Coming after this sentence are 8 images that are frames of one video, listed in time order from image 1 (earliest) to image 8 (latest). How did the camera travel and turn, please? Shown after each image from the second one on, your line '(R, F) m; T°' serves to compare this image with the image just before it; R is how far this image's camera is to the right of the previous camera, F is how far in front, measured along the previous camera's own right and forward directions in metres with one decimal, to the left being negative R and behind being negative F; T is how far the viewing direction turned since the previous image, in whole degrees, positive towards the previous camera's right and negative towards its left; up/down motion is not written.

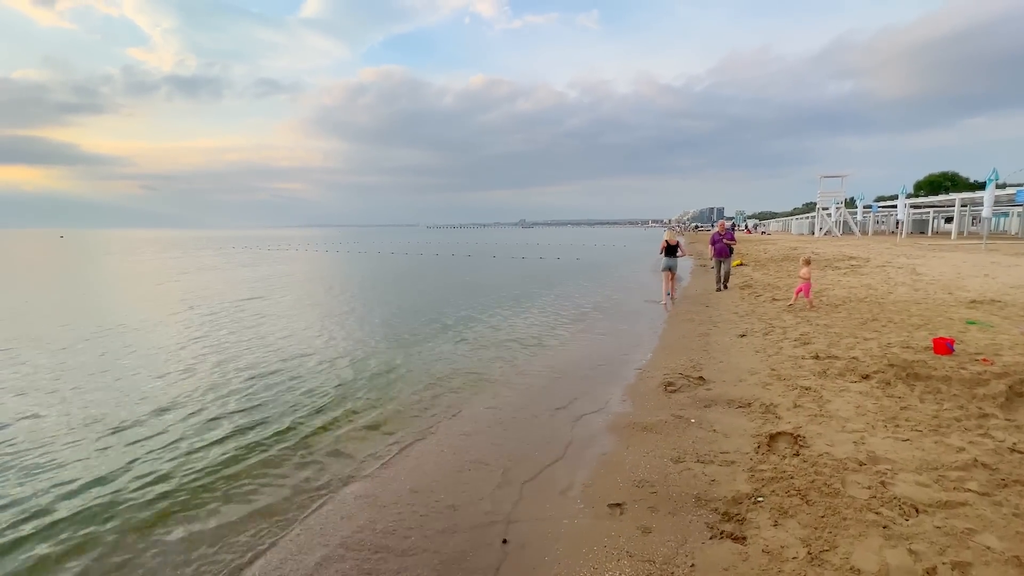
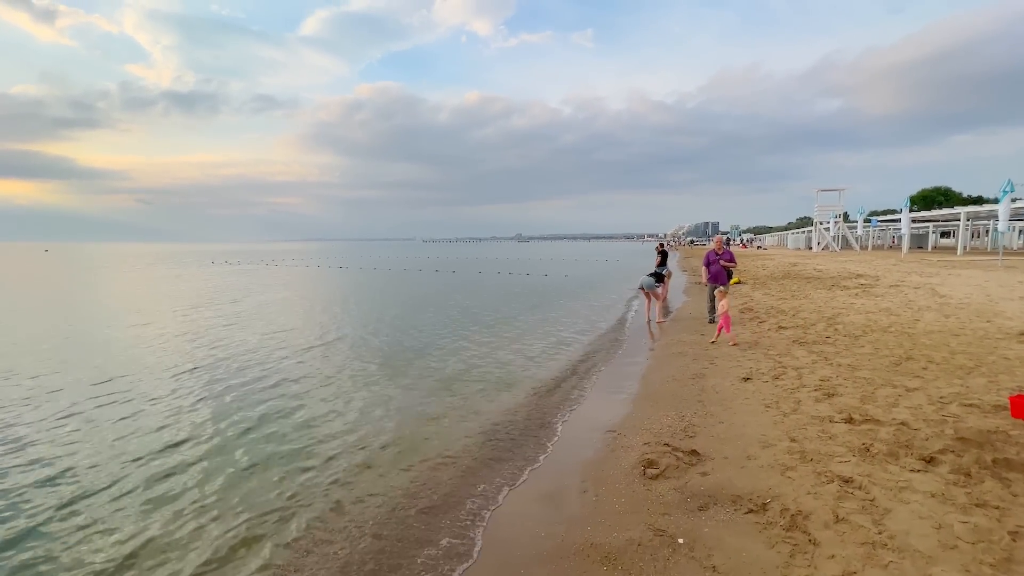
(+0.8, +1.9) m; 0°
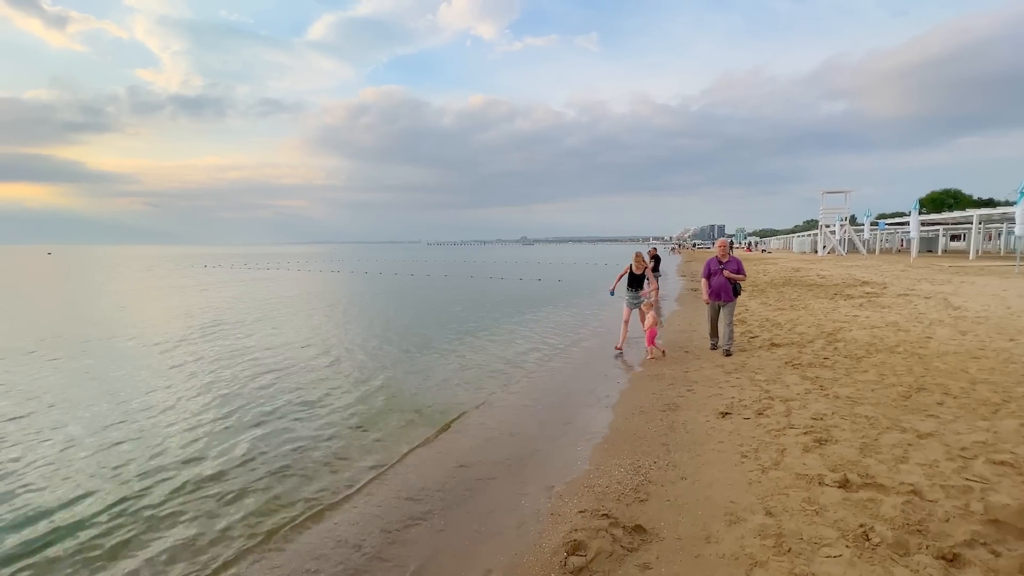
(+0.9, +1.2) m; -1°
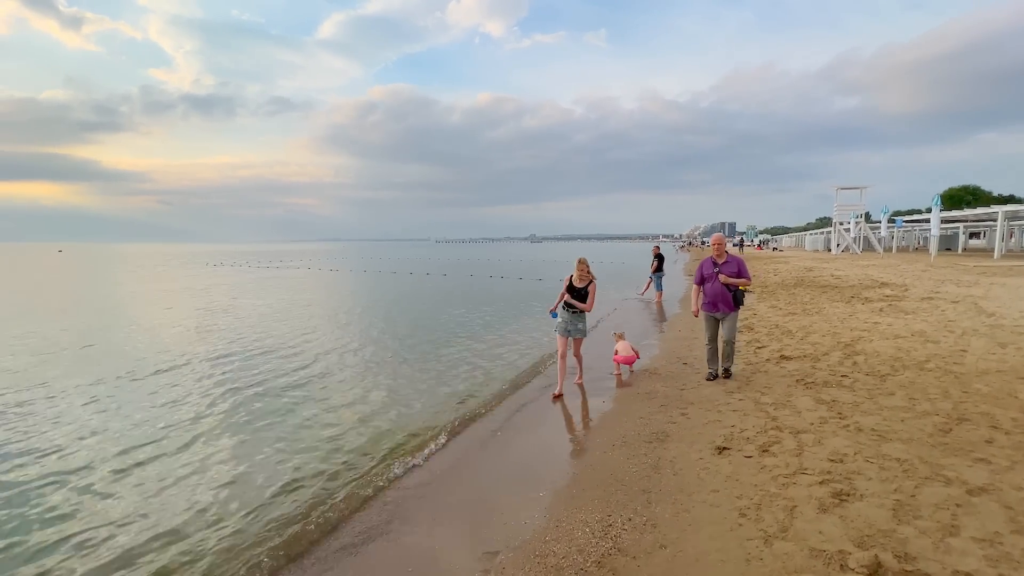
(+0.6, +1.0) m; -1°
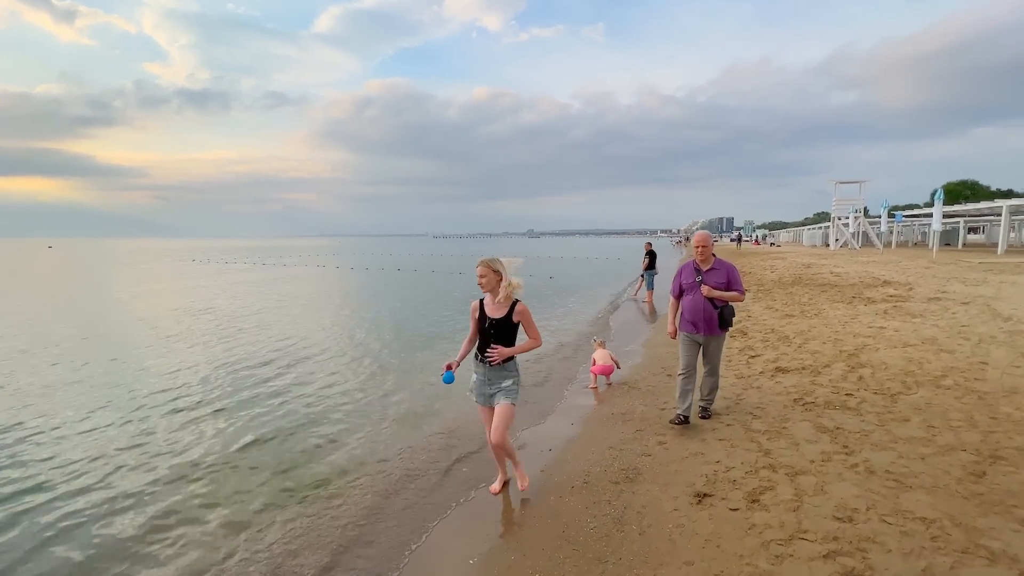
(+0.6, +1.0) m; 0°
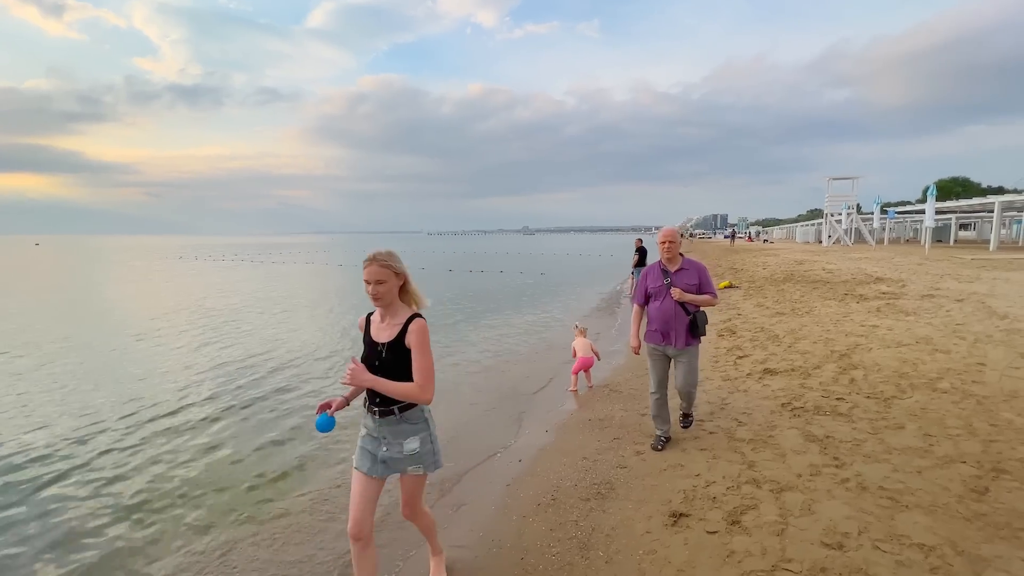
(+0.3, +0.4) m; +1°
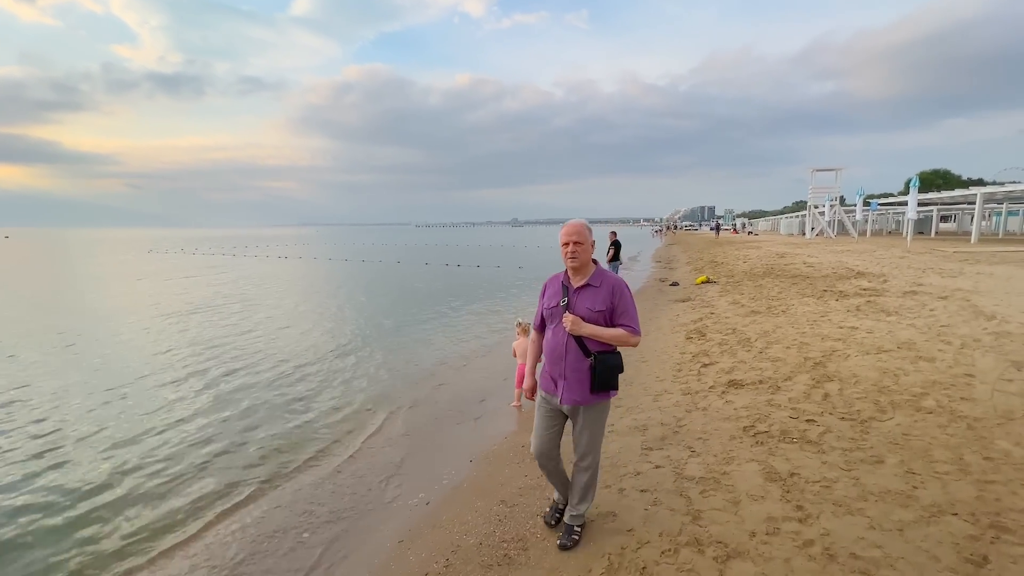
(+0.7, +0.9) m; +1°
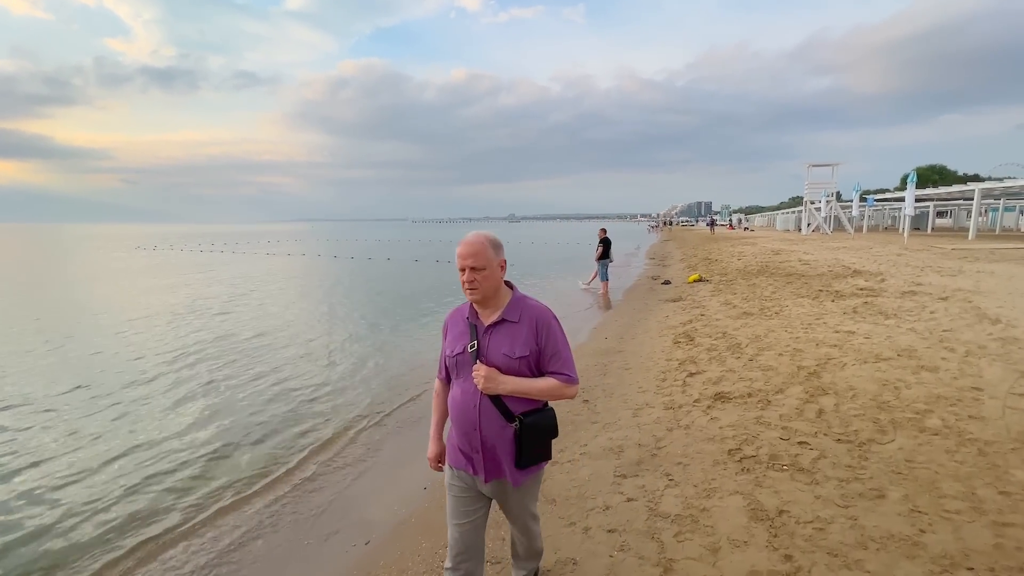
(+0.4, +0.6) m; 0°
